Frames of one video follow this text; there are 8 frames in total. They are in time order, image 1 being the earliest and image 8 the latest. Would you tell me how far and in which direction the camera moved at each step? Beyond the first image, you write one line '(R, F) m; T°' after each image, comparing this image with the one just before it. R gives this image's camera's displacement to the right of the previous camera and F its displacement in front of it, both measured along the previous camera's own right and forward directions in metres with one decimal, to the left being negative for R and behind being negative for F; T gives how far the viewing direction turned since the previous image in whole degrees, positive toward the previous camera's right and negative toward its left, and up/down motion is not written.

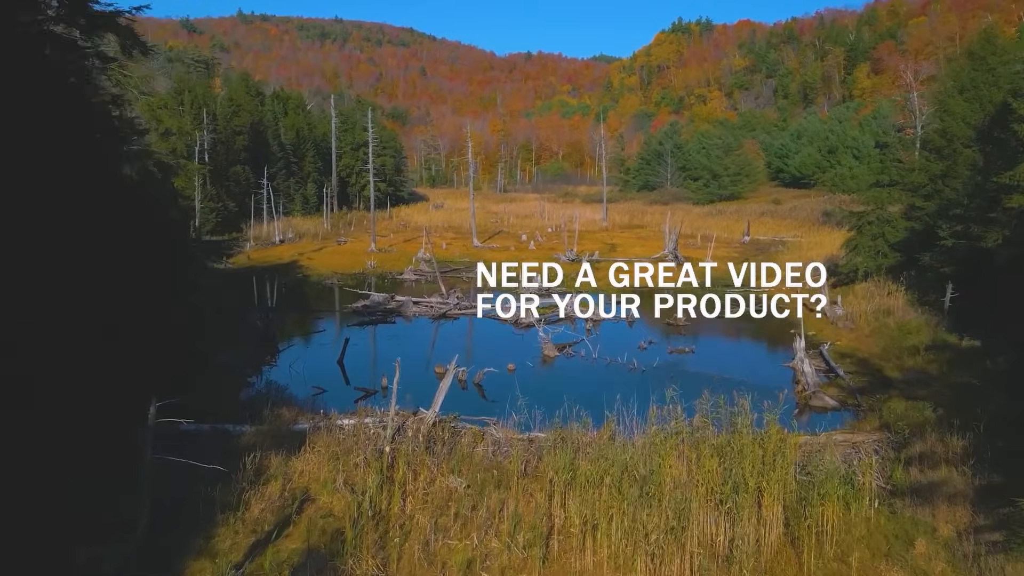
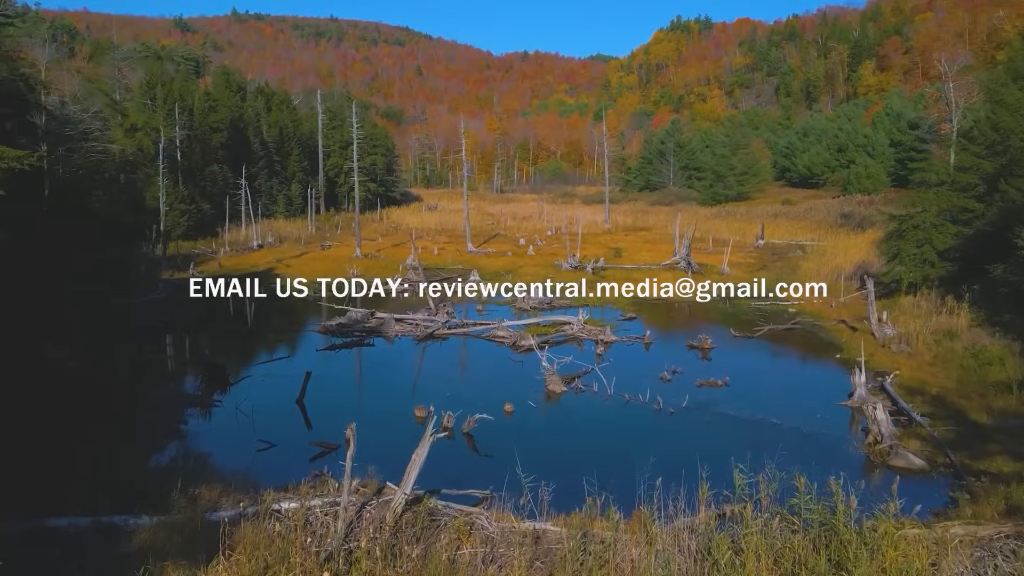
(0.0, +2.8) m; 0°
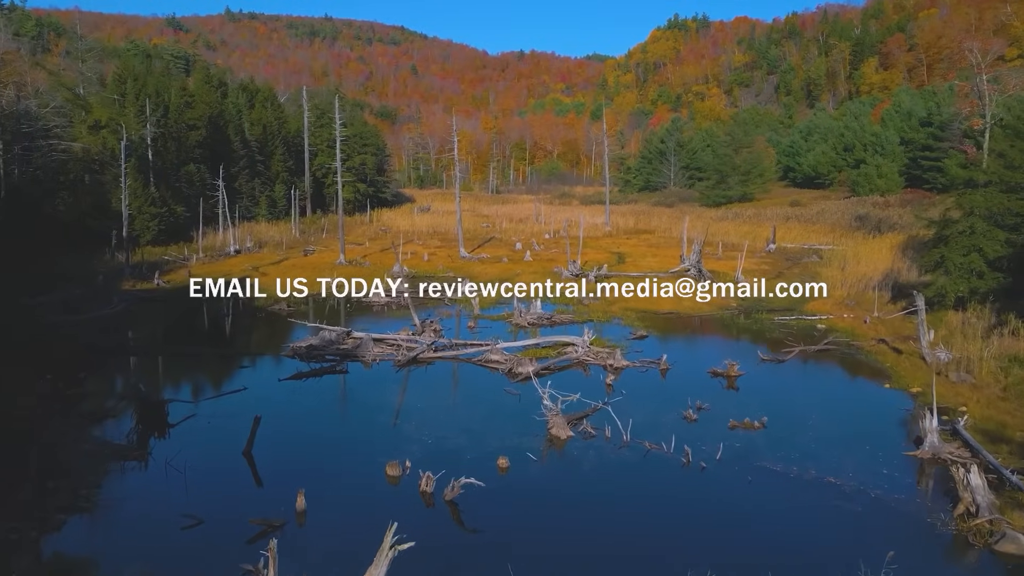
(0.0, +2.3) m; 0°
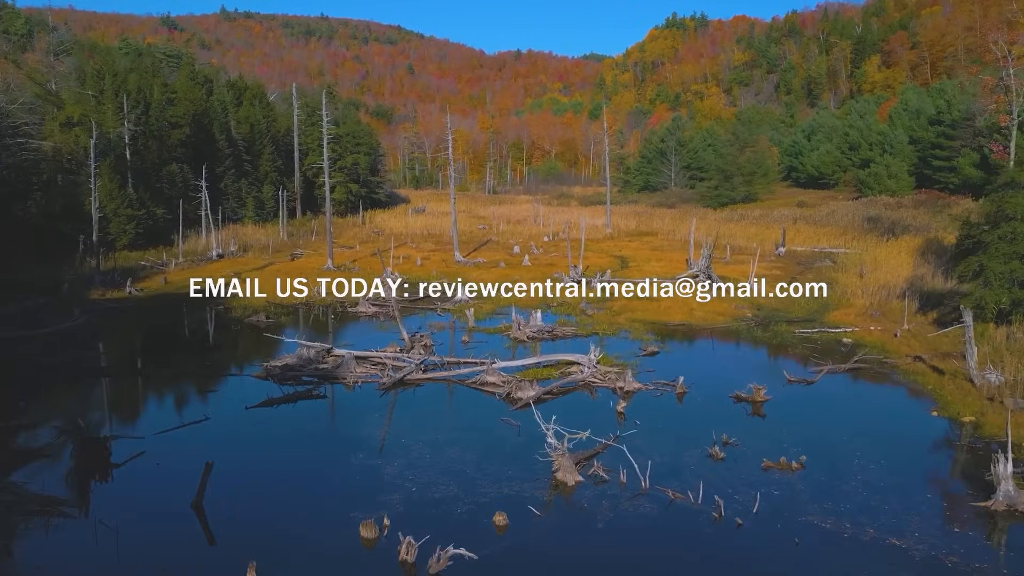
(0.0, +1.6) m; 0°
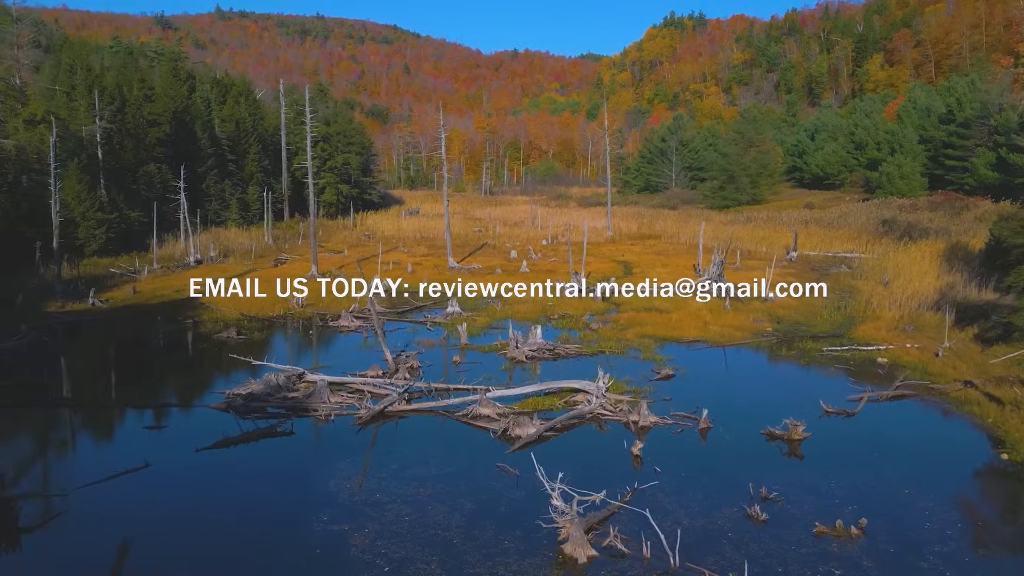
(0.0, +1.8) m; 0°
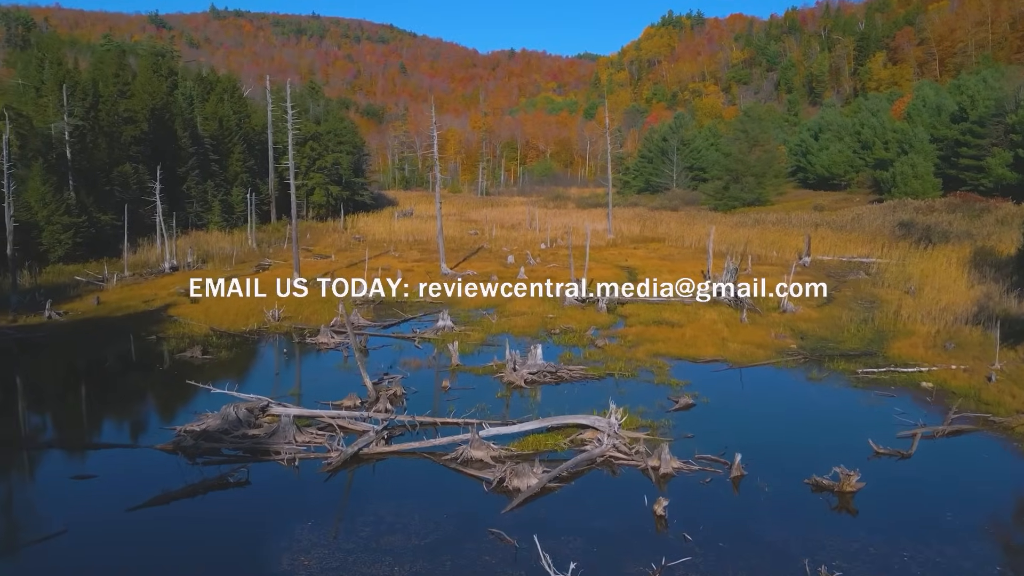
(0.0, +1.8) m; 0°
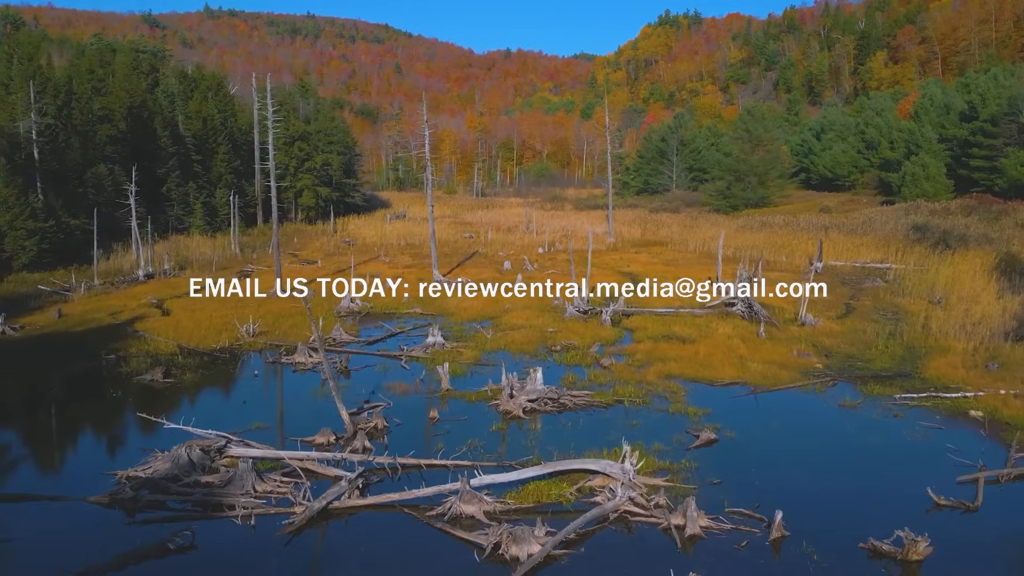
(0.0, +1.6) m; 0°
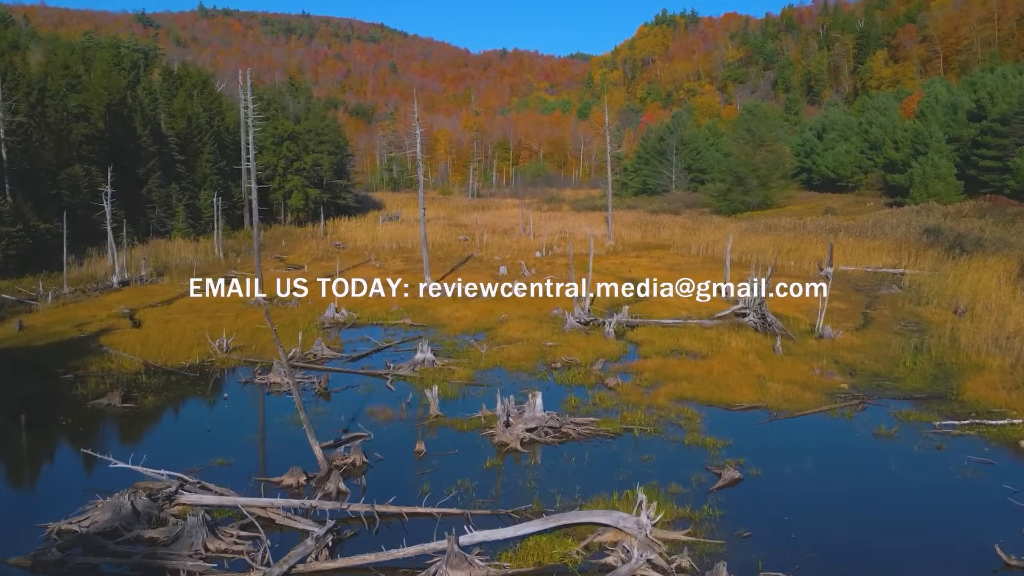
(0.0, +1.4) m; 0°
